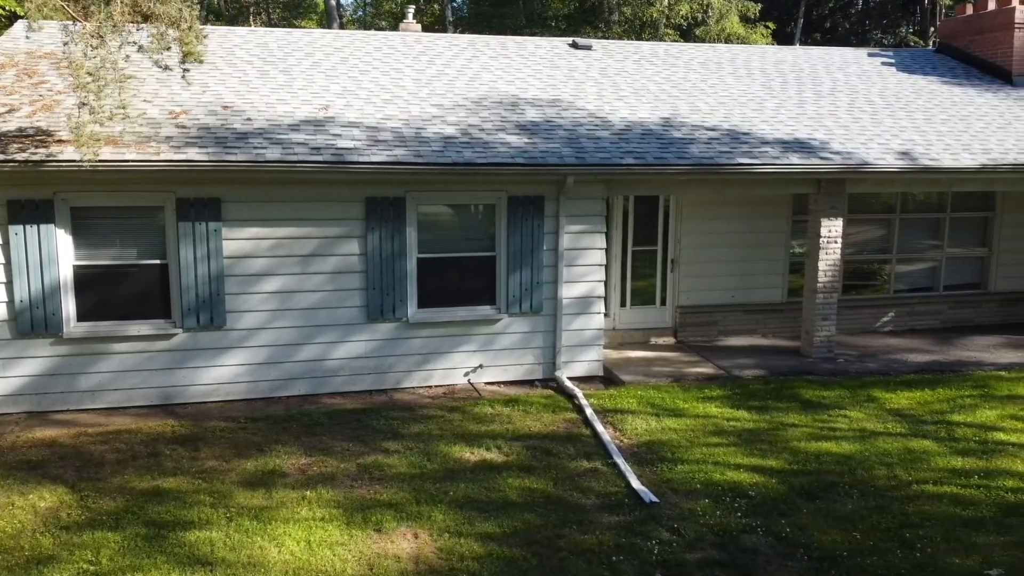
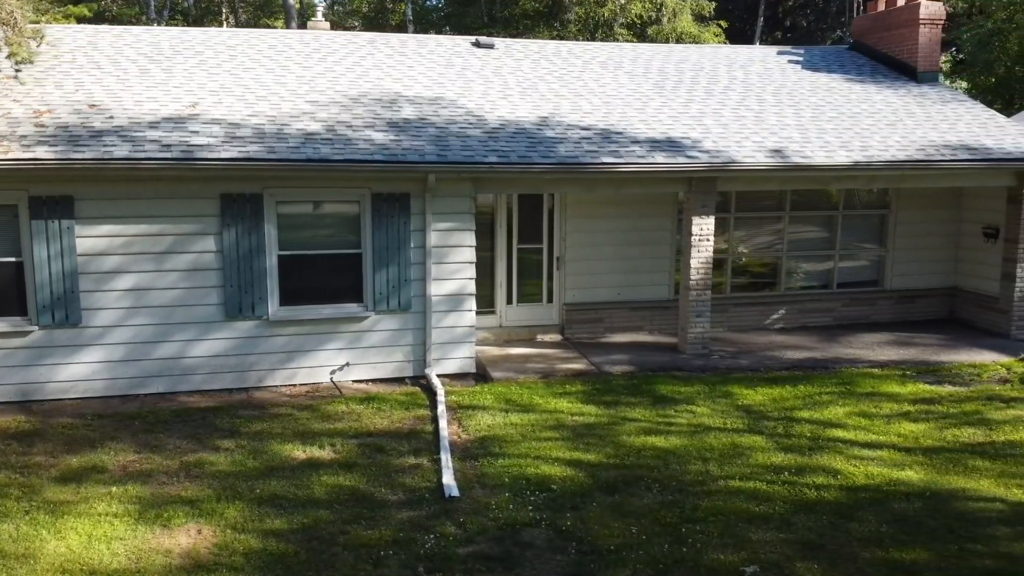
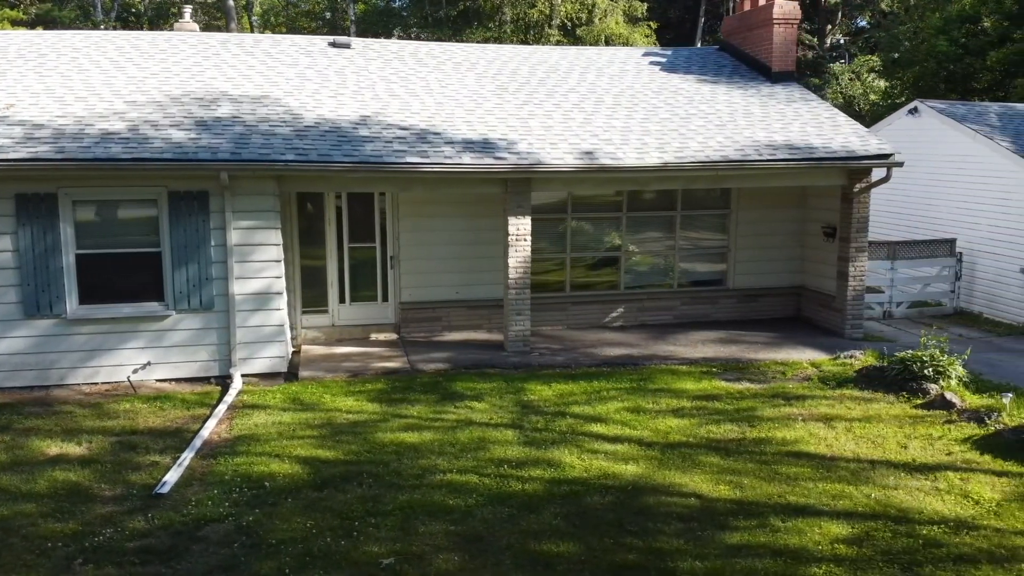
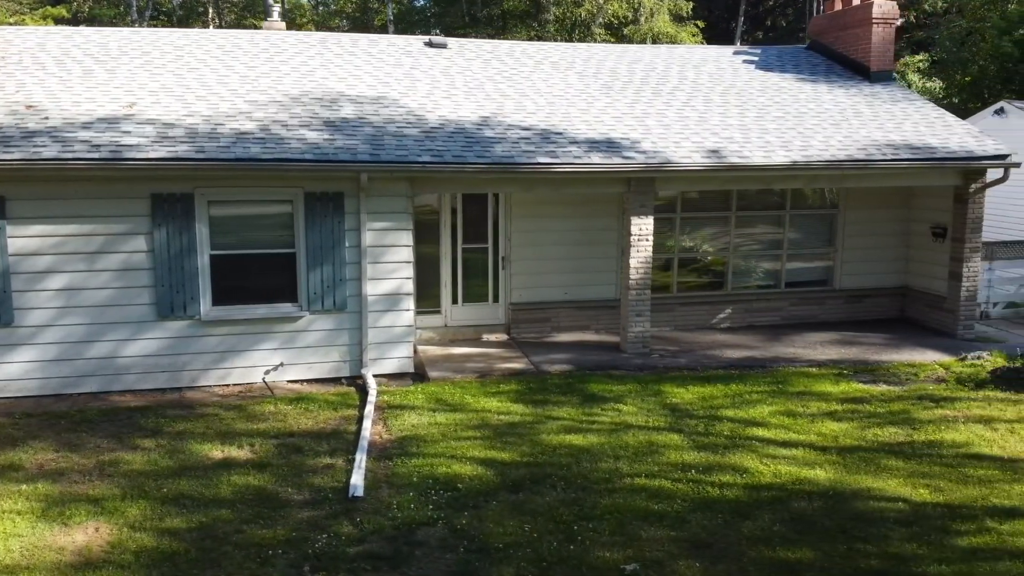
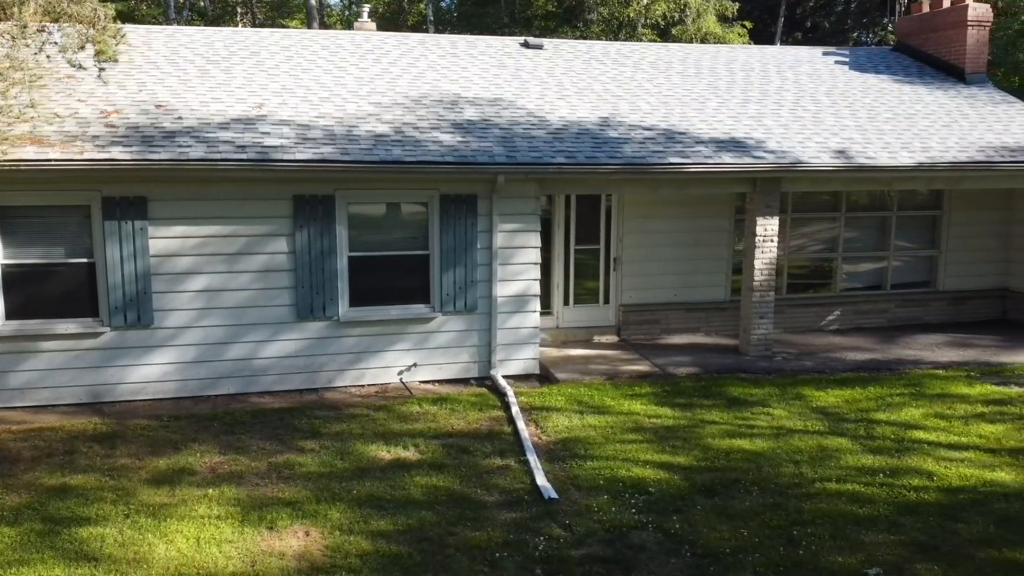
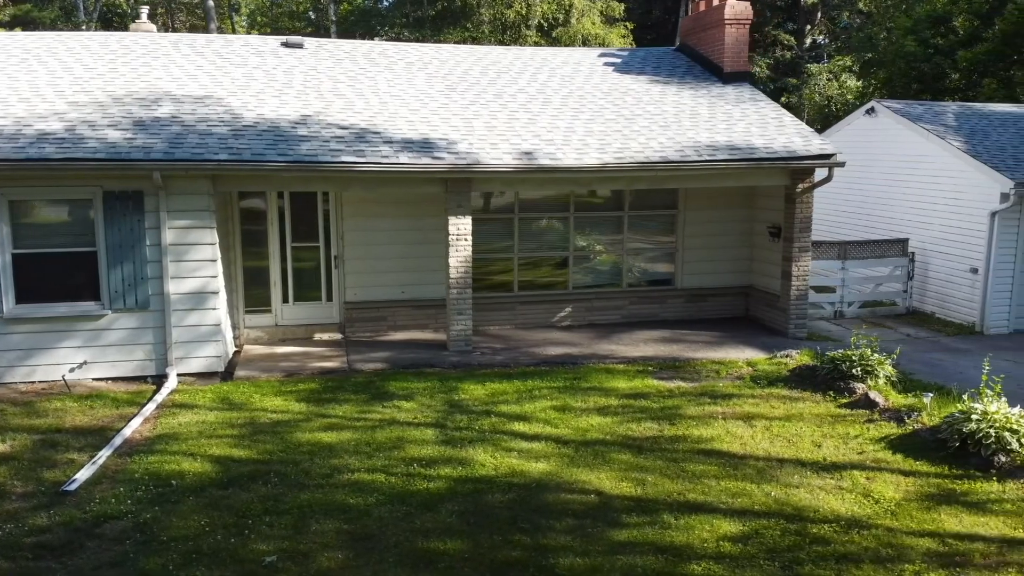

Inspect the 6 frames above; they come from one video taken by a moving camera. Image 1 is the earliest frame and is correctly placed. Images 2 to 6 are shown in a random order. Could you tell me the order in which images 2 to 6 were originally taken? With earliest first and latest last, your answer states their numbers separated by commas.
5, 2, 4, 3, 6
